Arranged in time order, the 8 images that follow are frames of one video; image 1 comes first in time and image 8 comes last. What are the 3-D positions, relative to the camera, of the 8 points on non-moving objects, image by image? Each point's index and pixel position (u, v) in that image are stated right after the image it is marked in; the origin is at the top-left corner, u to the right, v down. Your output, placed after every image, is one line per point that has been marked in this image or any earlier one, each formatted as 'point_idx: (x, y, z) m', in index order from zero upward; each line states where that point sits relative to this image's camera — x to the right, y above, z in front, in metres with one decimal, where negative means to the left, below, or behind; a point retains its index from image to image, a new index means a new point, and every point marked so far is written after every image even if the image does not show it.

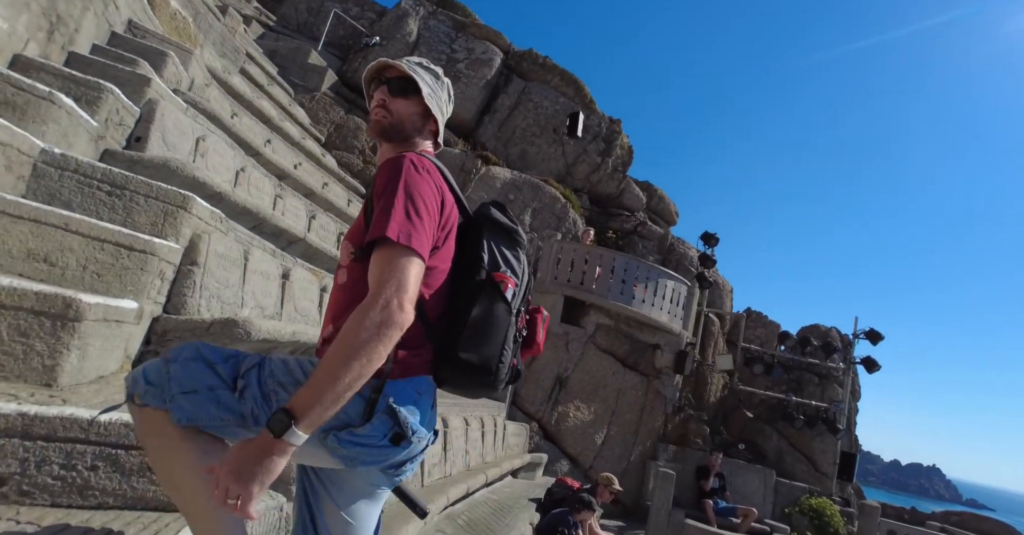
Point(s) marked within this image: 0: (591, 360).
0: (+1.2, -1.4, +10.0) m
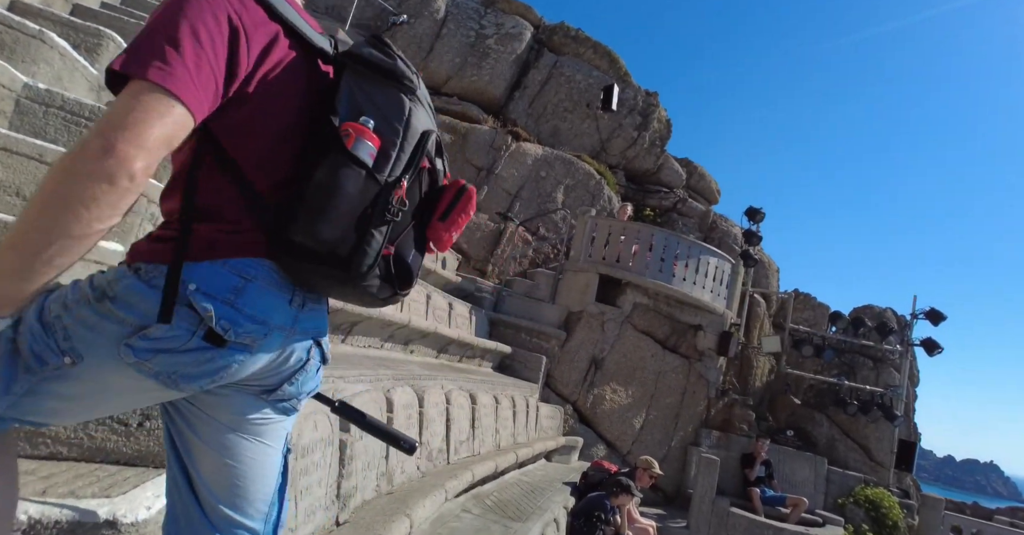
0: (+1.6, -1.0, +9.5) m
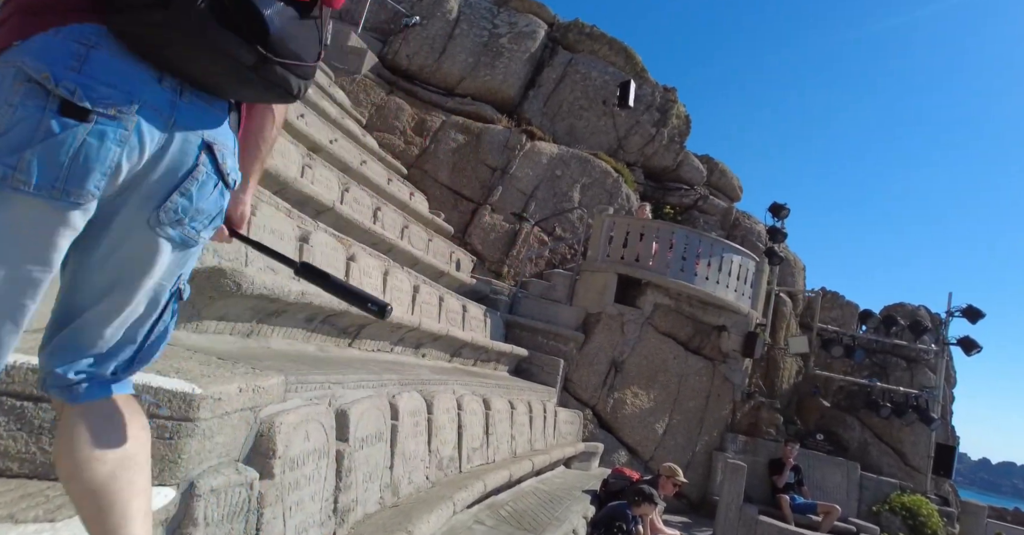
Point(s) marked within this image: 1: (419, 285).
0: (+1.9, -1.0, +9.1) m
1: (-1.0, -0.2, +7.0) m
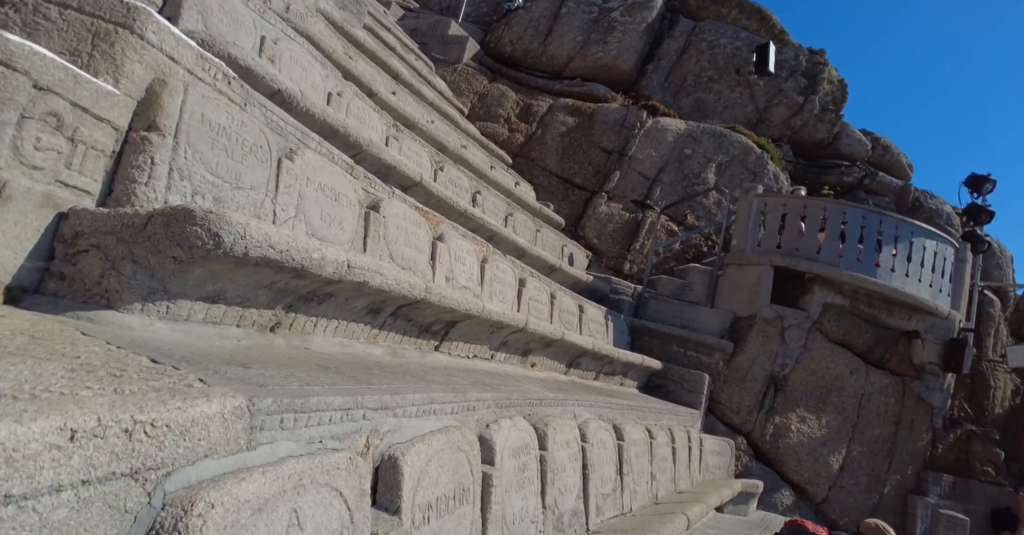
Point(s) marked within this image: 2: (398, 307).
0: (+3.3, -0.9, +7.2) m
1: (+0.1, -0.1, +5.6) m
2: (-0.6, -0.2, +3.3) m
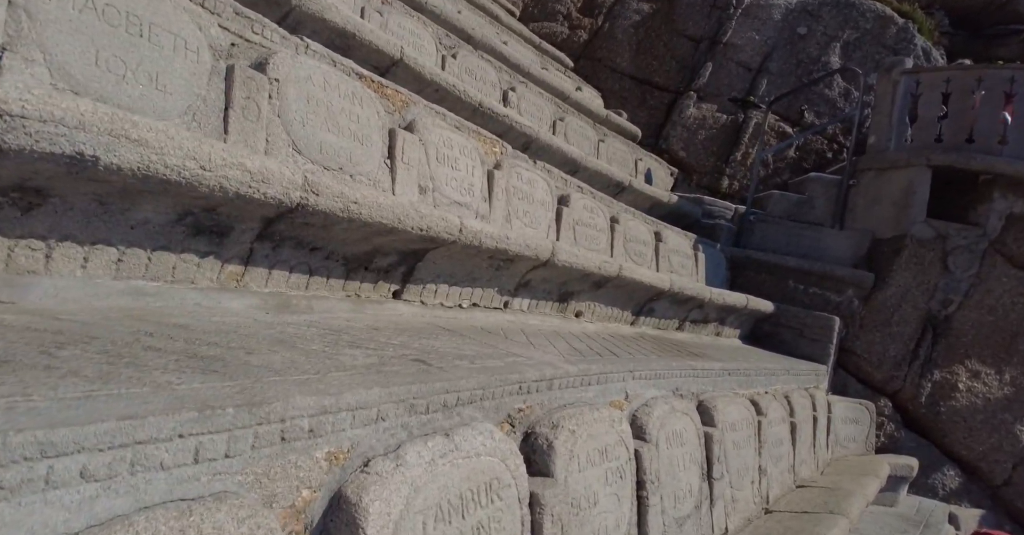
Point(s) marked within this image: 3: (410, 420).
0: (+3.8, -0.1, +5.2) m
1: (+0.3, +0.4, +4.0) m
2: (-0.7, +0.1, +1.8) m
3: (-0.2, -0.3, +1.3) m
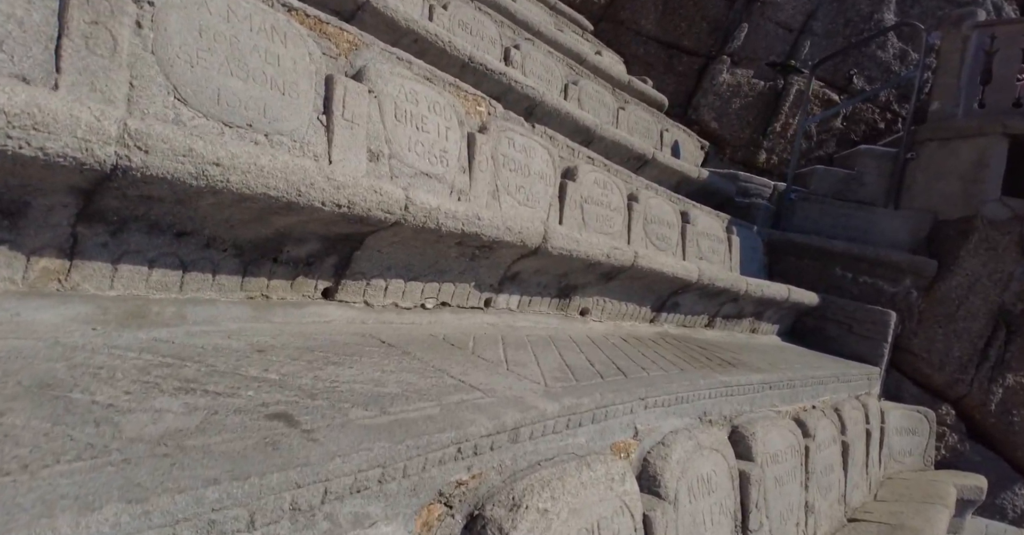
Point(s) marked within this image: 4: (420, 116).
0: (+3.8, 0.0, +4.4) m
1: (+0.3, +0.5, +3.3) m
2: (-0.8, +0.1, +1.2) m
3: (-0.4, -0.3, +0.7) m
4: (-0.3, +0.5, +2.4) m
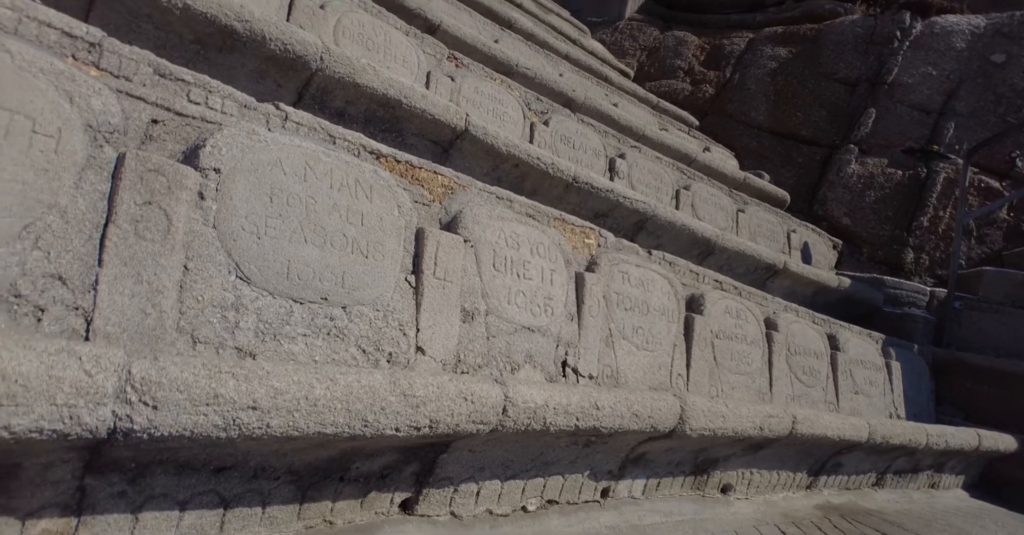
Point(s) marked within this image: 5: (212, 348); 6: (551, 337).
0: (+4.4, -0.8, +3.3) m
1: (+0.8, -0.1, +2.9) m
2: (-0.6, -0.3, +1.0) m
3: (-0.3, -0.6, +0.3) m
4: (0.0, 0.0, +2.1) m
5: (-0.6, -0.2, +1.3) m
6: (+0.1, -0.2, +2.1) m
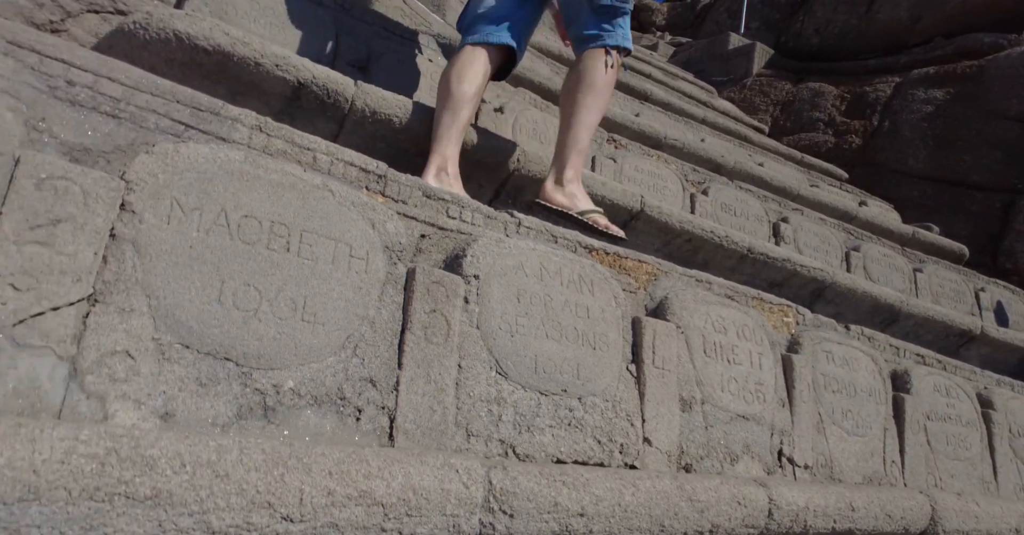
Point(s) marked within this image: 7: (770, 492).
0: (+5.3, -1.0, +2.3) m
1: (+1.6, -0.4, +2.7) m
2: (-0.1, -0.4, +1.1) m
3: (+0.1, -0.7, +0.4) m
4: (+0.7, -0.3, +2.1) m
5: (-0.1, -0.4, +1.5) m
6: (+0.8, -0.5, +2.0) m
7: (+0.6, -0.5, +1.5) m
